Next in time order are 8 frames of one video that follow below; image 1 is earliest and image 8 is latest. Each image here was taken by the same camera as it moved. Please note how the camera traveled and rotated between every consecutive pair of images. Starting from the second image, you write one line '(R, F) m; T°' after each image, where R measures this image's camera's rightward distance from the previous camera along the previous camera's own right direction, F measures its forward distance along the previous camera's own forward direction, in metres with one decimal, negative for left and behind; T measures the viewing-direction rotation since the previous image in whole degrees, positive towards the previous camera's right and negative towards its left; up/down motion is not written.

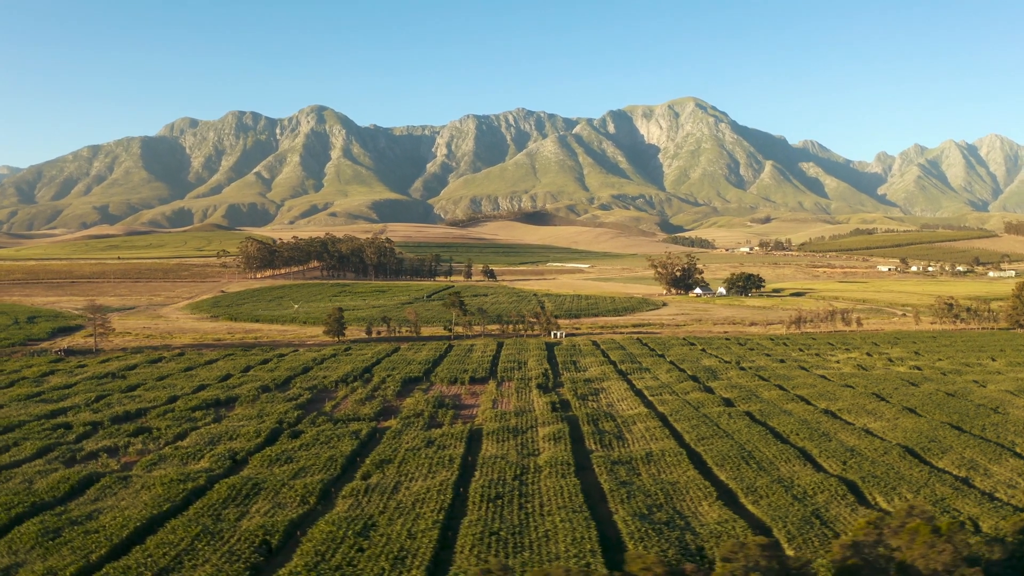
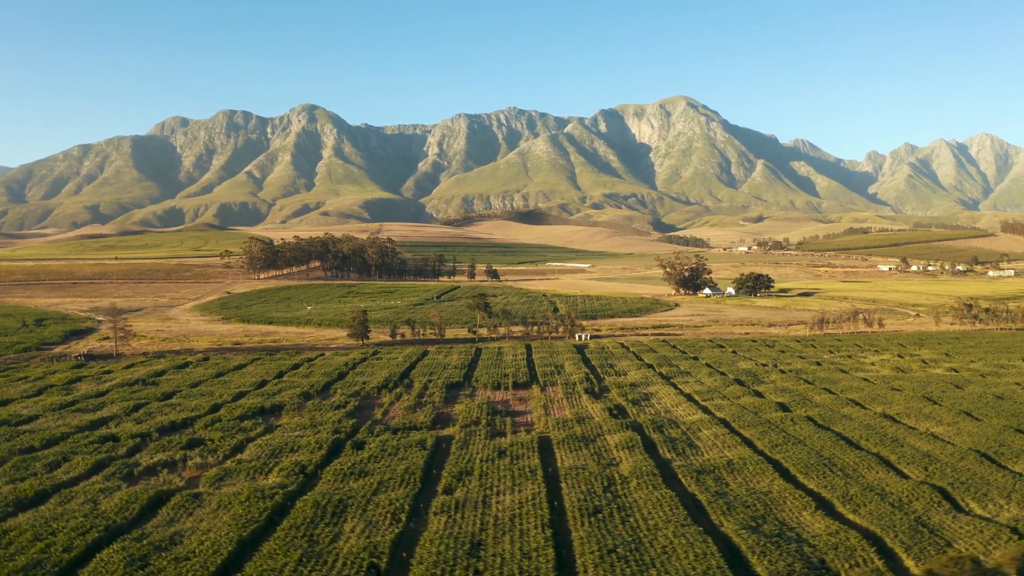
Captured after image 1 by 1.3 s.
(-3.3, +0.8) m; +1°
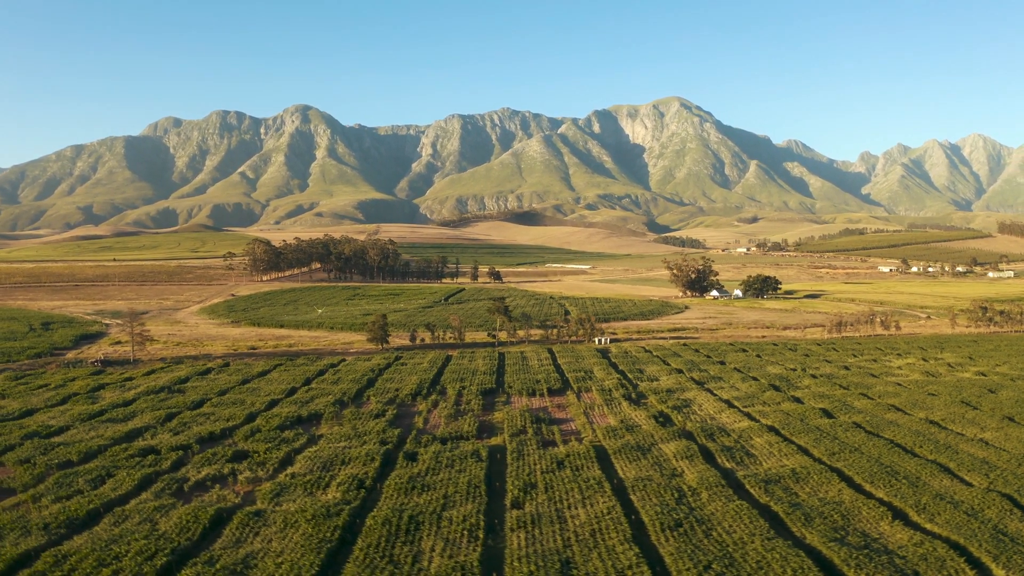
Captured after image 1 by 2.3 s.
(-2.6, +0.6) m; +1°
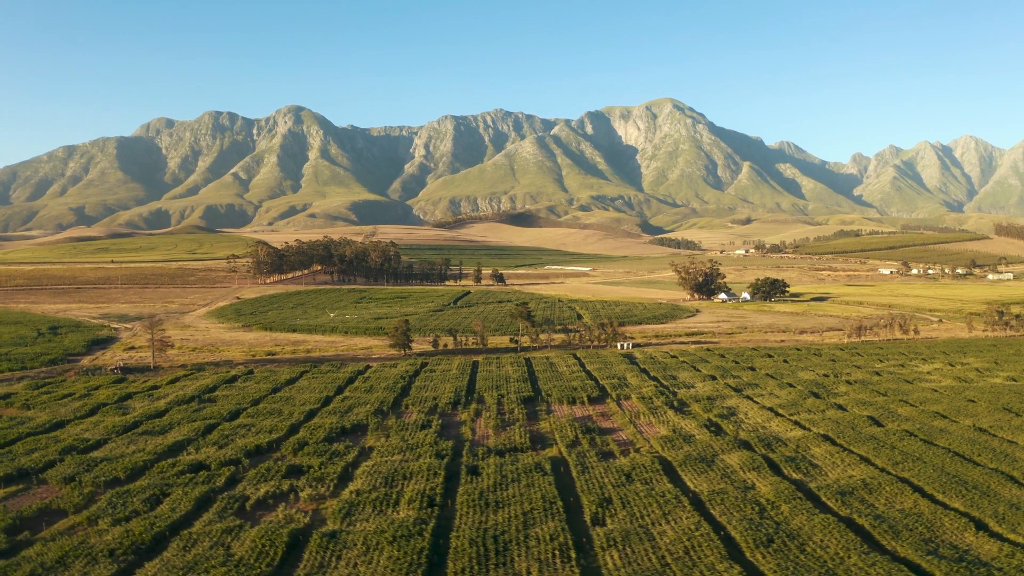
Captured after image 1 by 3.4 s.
(-2.9, +0.6) m; +1°
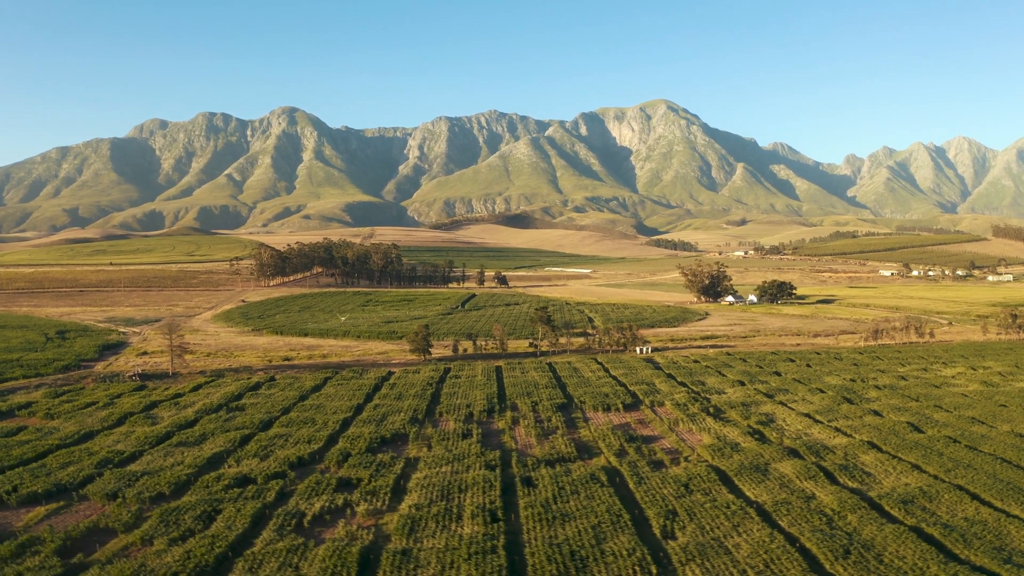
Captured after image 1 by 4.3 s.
(-2.4, +0.4) m; 0°
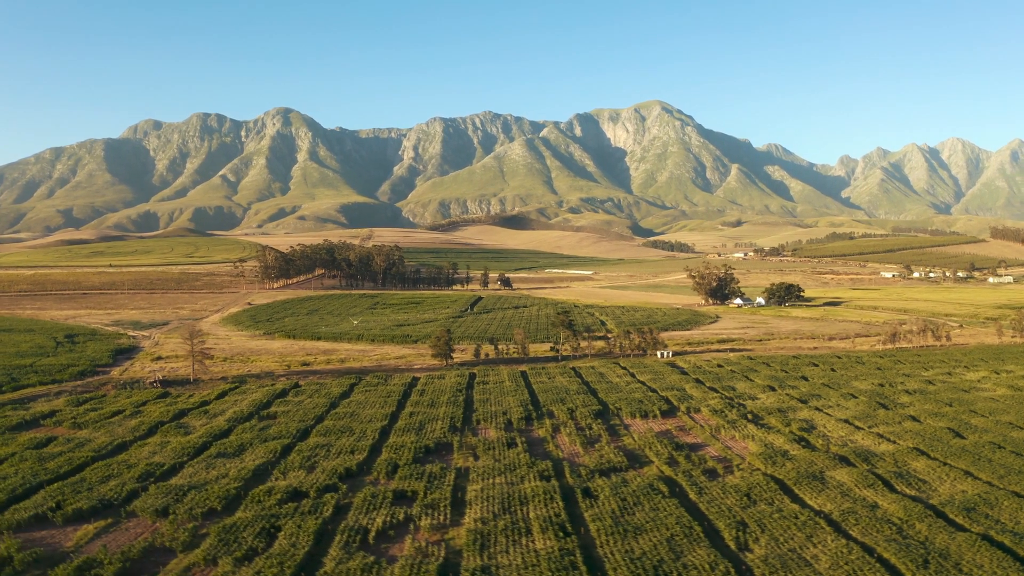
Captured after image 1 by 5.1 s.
(-2.6, +0.4) m; 0°
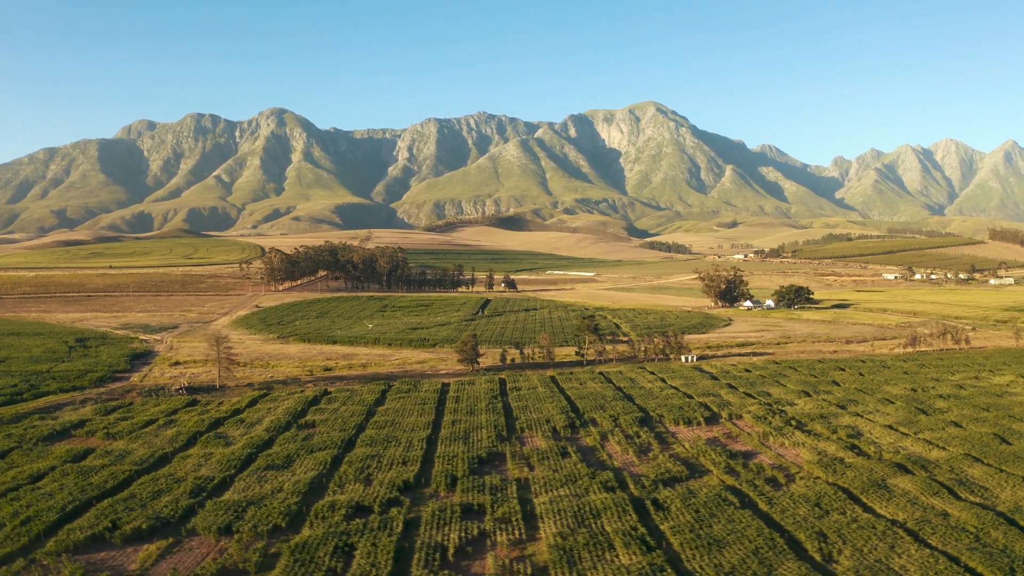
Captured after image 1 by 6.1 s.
(-2.9, +0.4) m; 0°
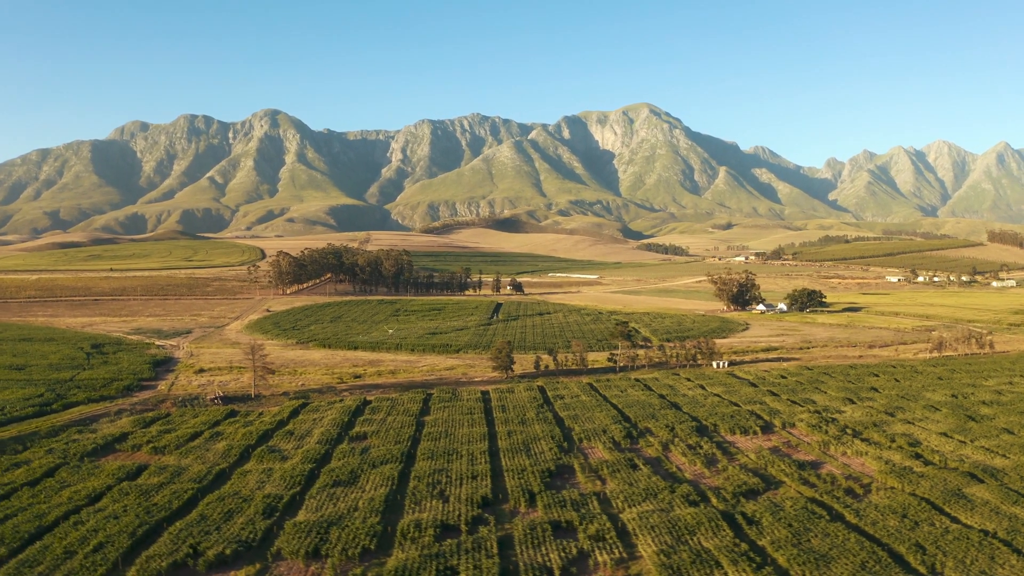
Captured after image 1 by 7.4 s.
(-3.7, +0.3) m; +1°
